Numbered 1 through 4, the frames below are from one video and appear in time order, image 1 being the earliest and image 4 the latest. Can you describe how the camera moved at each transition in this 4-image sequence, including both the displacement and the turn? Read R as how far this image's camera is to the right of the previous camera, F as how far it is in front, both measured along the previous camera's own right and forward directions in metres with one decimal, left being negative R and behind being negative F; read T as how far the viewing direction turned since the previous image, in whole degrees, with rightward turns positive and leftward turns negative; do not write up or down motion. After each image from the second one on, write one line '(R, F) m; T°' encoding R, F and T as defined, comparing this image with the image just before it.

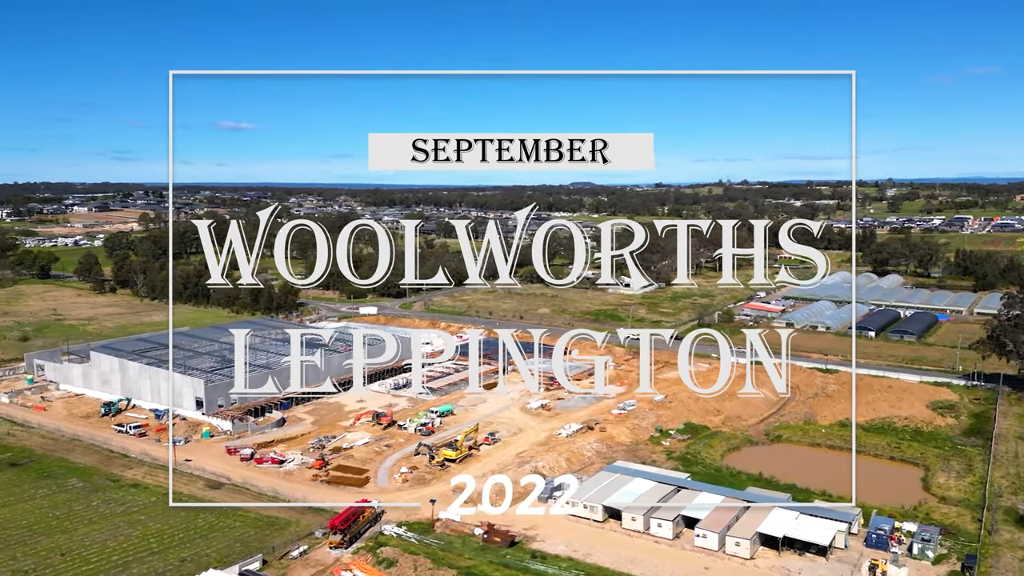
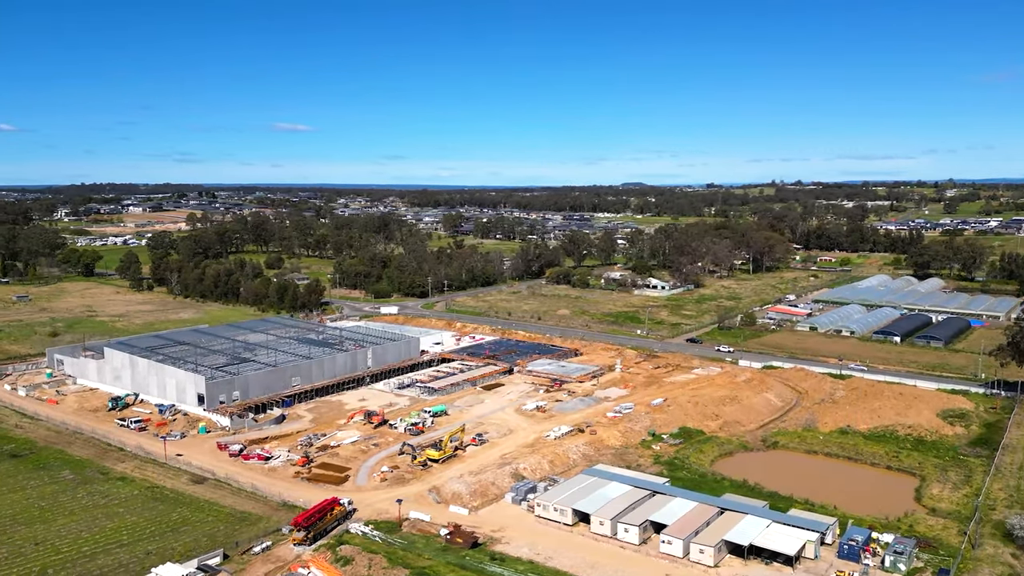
(+2.0, +0.1) m; -3°
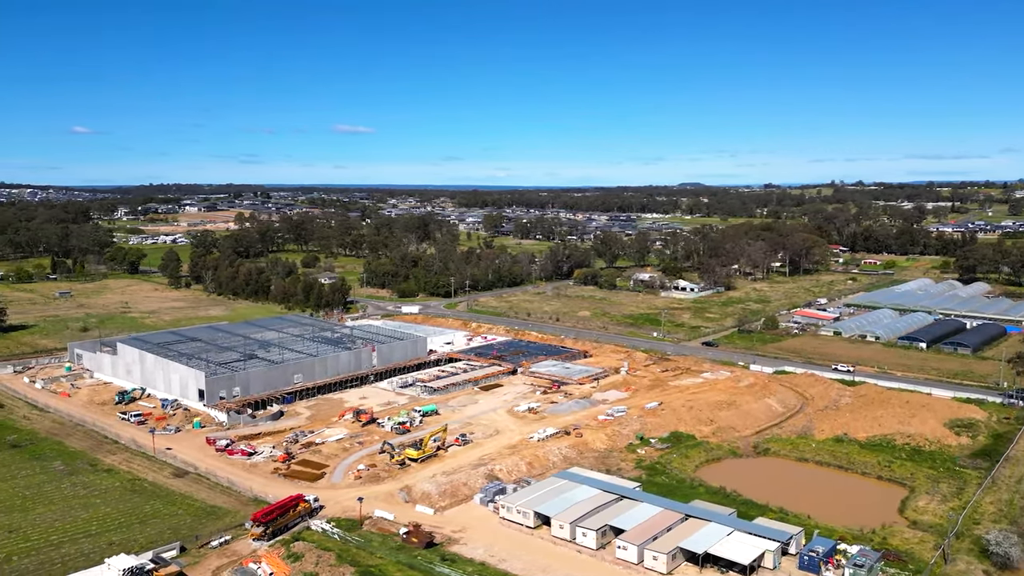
(+2.3, +0.1) m; -3°
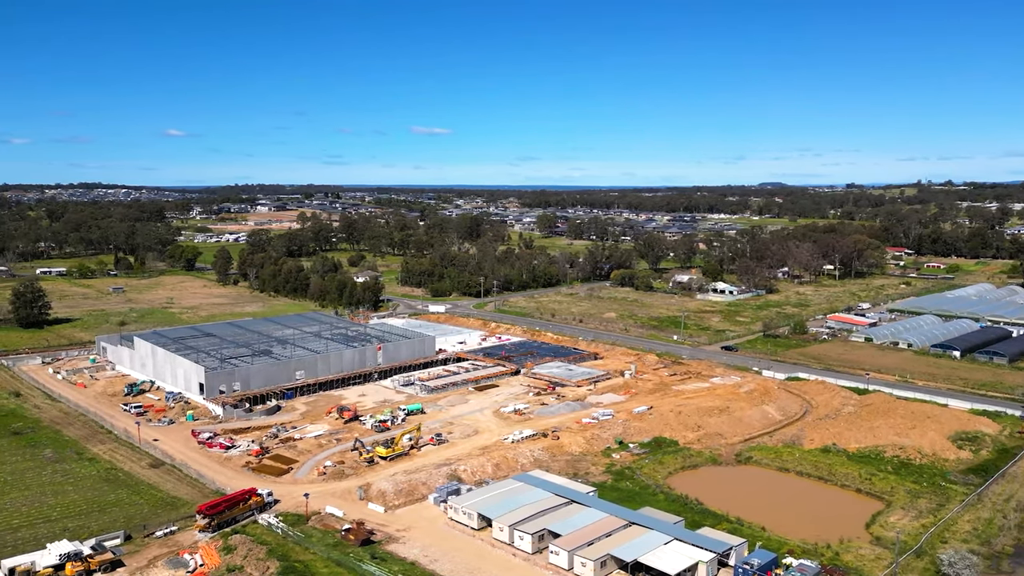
(+3.2, +0.1) m; -4°
